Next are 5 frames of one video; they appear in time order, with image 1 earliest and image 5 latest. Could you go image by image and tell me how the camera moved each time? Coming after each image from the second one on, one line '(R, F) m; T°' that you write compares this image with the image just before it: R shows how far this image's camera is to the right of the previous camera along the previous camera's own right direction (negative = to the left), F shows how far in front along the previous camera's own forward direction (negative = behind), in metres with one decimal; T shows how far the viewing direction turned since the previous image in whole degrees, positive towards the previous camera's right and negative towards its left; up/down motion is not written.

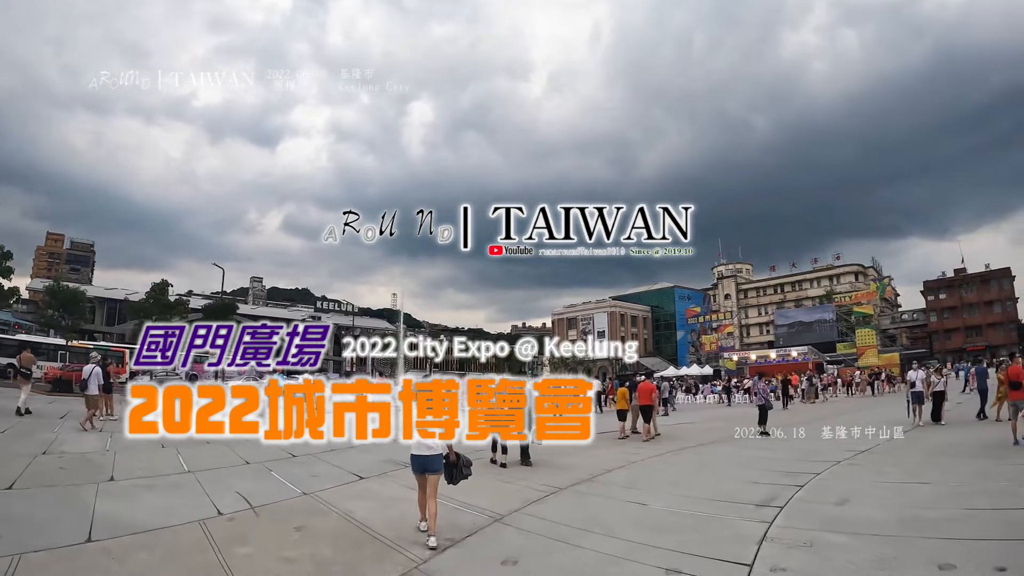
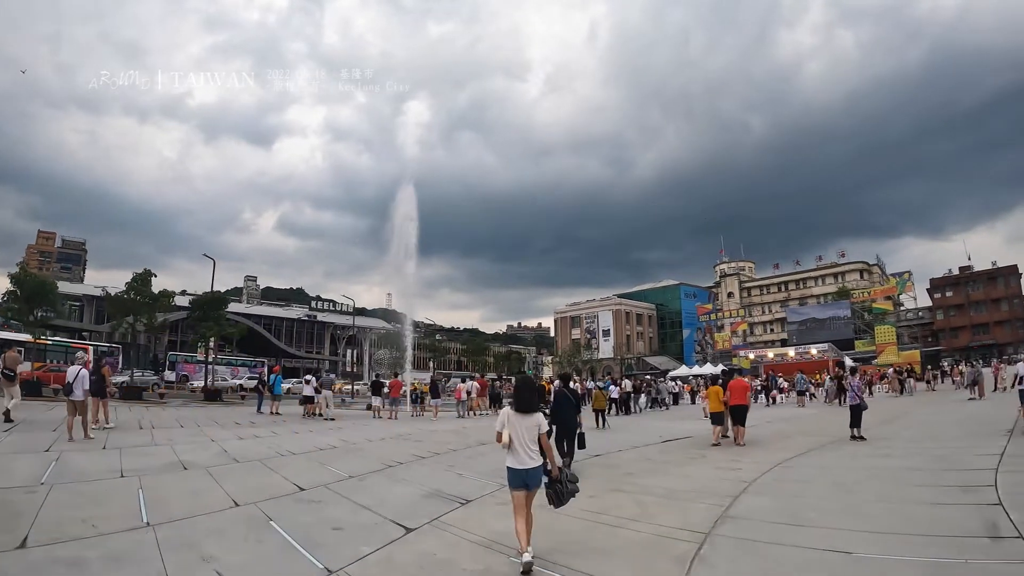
(-1.2, +2.6) m; 0°
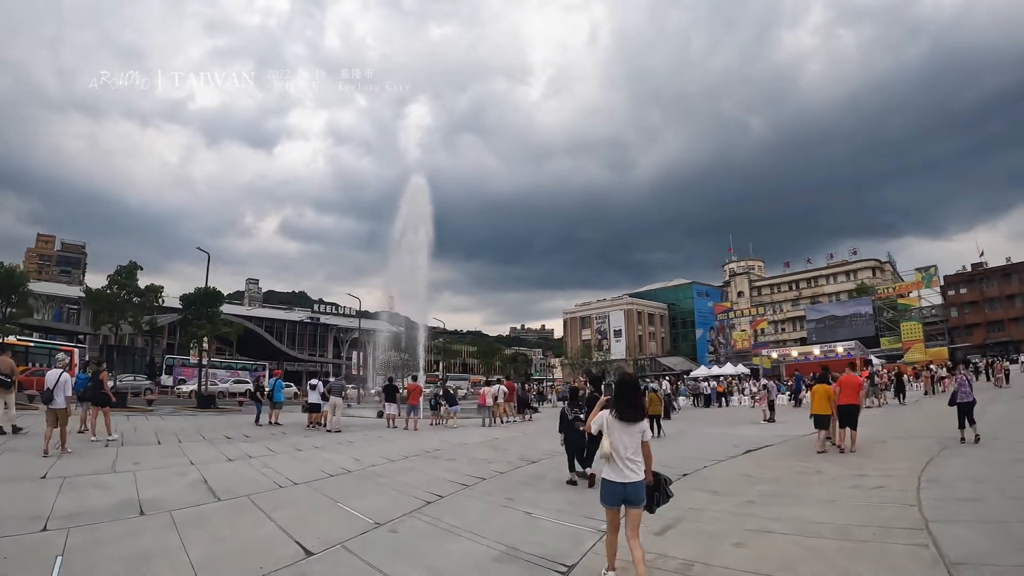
(-0.9, +2.4) m; 0°
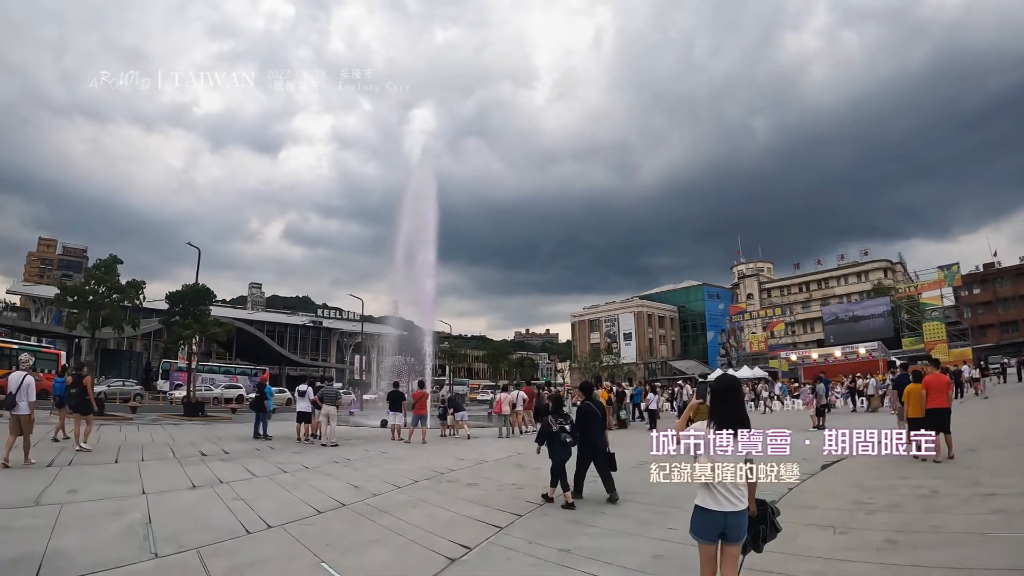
(-0.4, +1.8) m; 0°
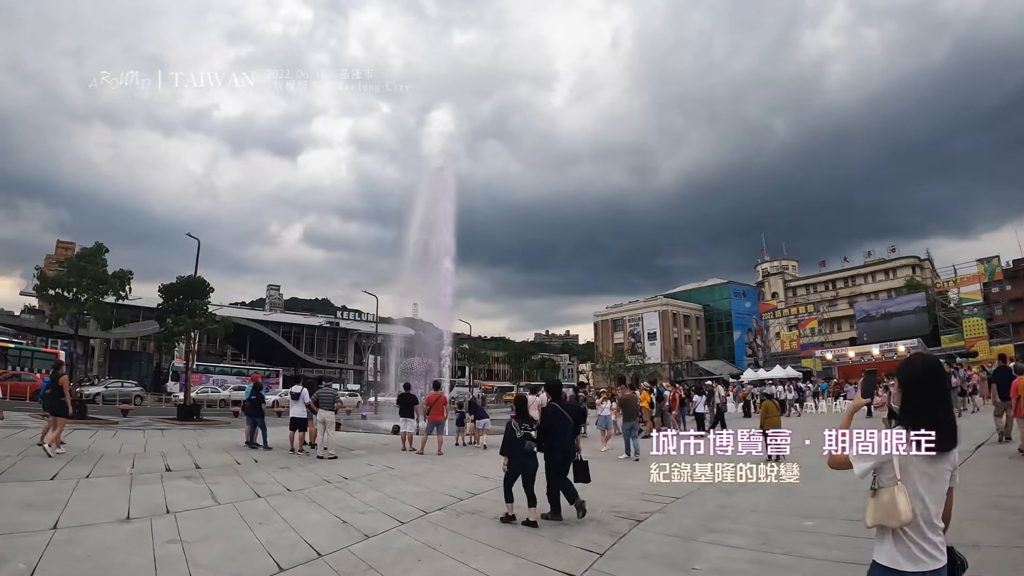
(-0.2, +1.9) m; -2°
